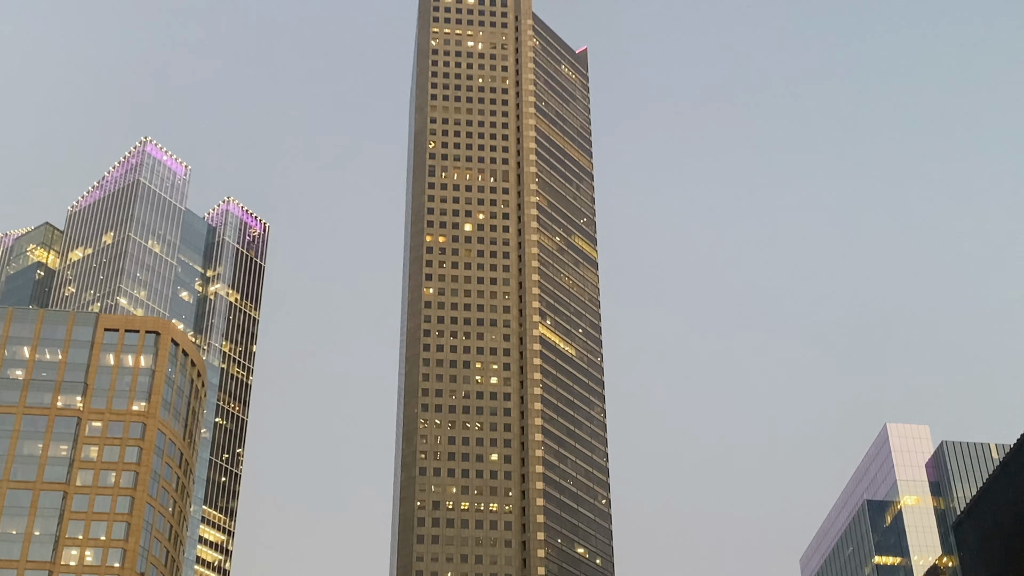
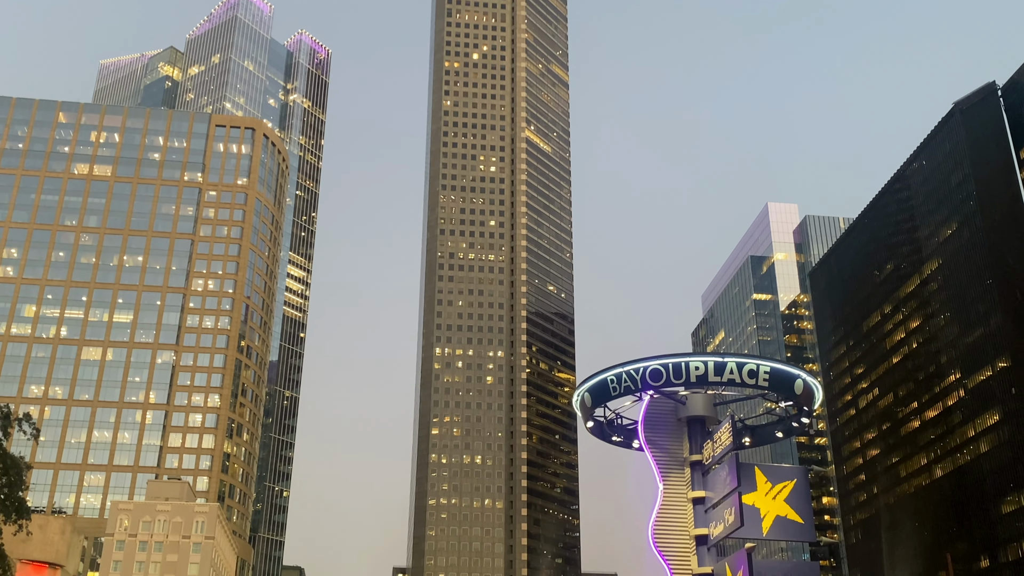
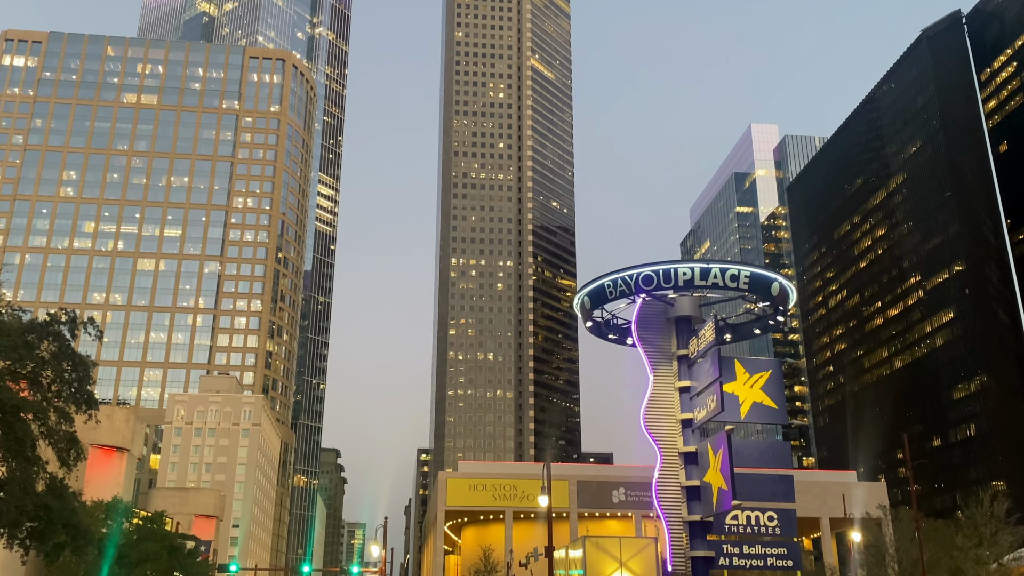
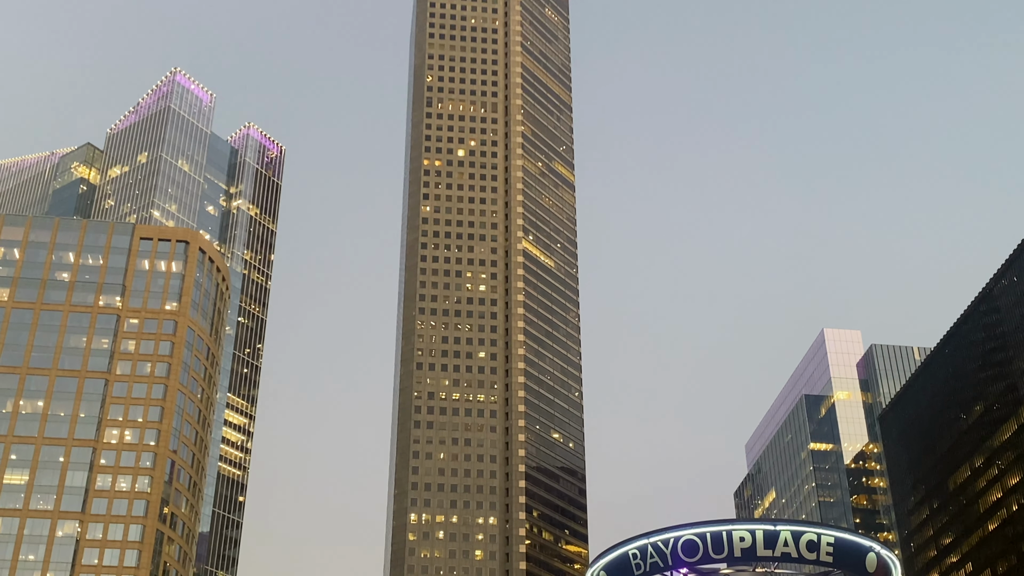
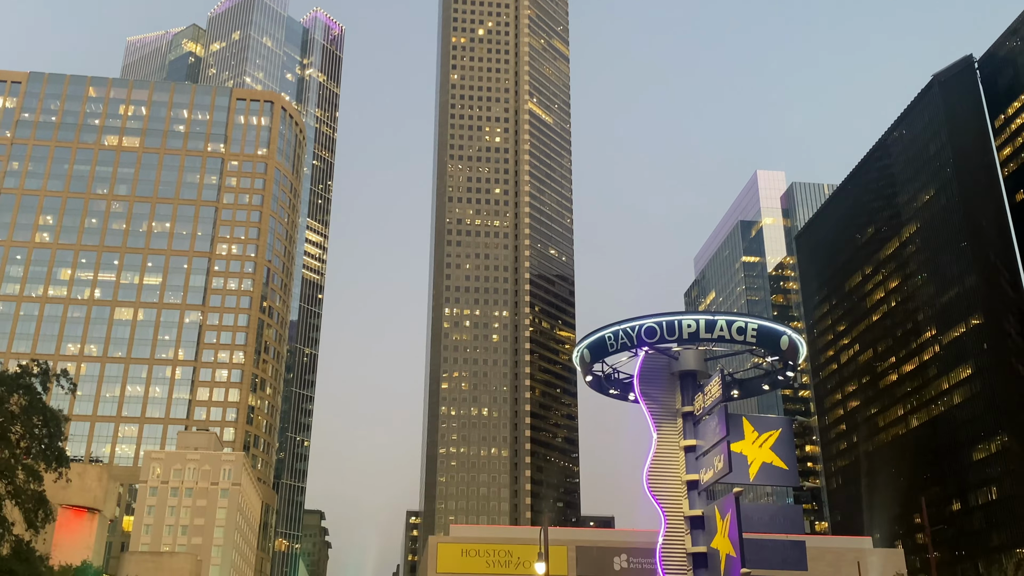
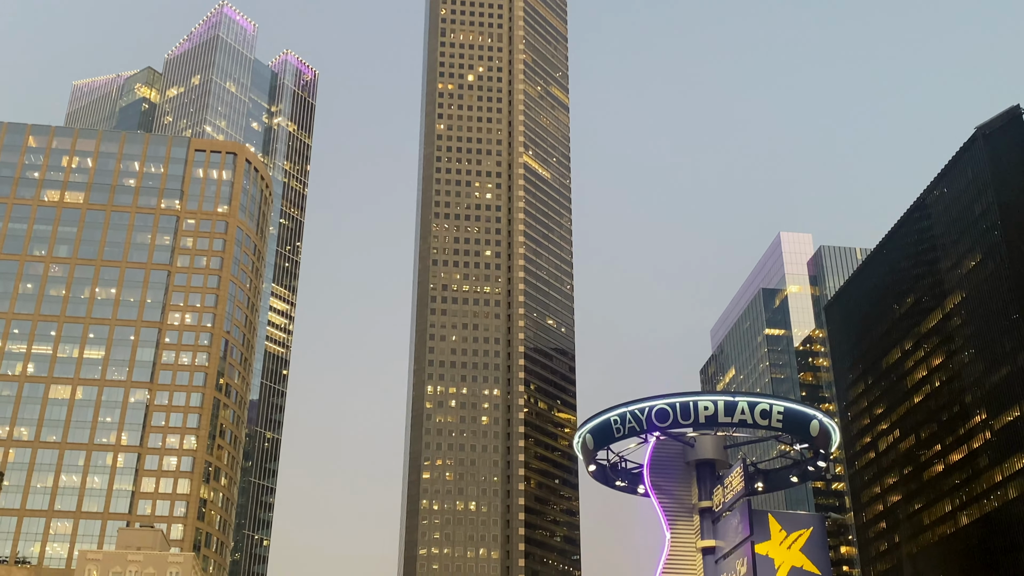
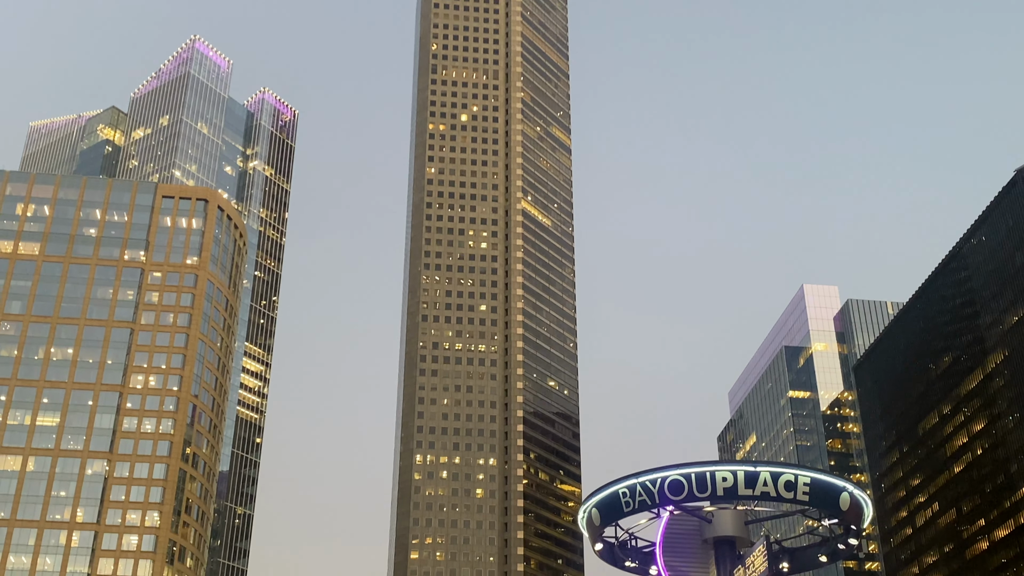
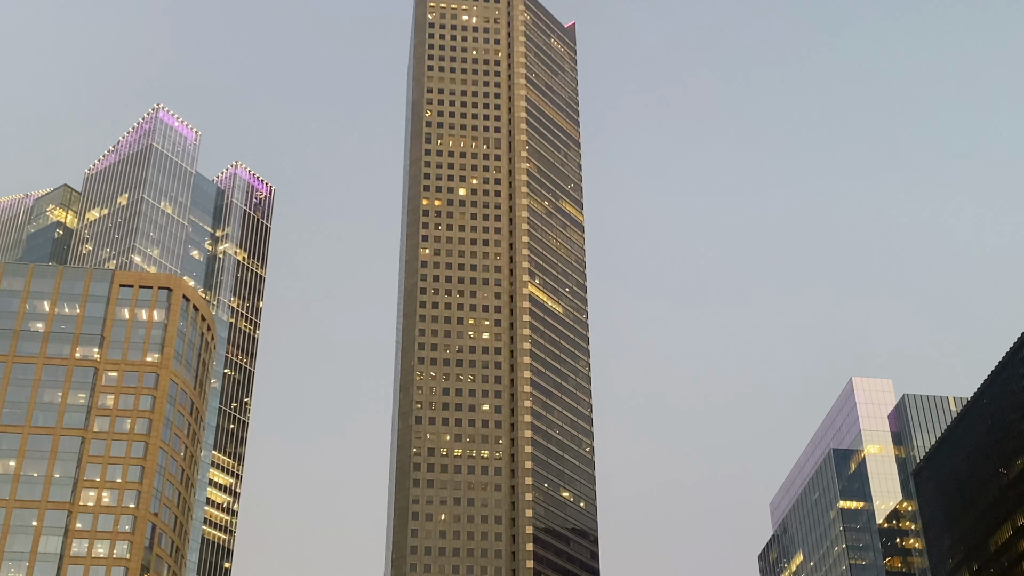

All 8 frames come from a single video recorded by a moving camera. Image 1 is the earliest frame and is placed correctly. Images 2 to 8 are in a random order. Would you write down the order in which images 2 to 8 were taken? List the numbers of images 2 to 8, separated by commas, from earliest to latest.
8, 4, 7, 6, 2, 5, 3
